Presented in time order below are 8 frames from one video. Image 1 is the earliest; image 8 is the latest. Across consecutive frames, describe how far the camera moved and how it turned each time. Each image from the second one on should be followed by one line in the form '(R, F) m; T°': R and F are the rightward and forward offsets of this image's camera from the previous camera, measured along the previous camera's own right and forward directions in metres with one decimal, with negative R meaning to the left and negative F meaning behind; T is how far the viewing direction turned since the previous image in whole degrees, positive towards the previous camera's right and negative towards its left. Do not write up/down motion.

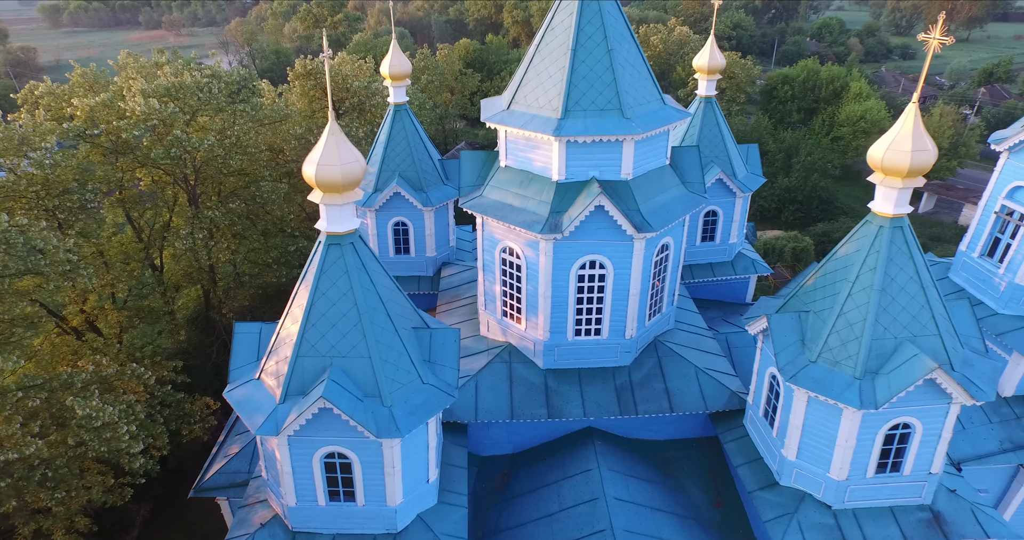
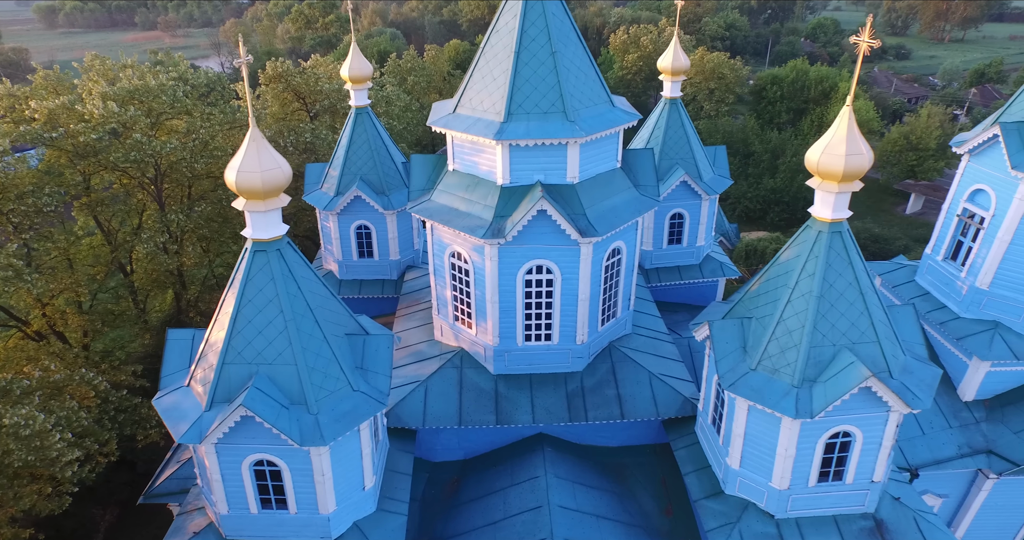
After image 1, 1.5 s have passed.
(+1.0, +0.1) m; 0°
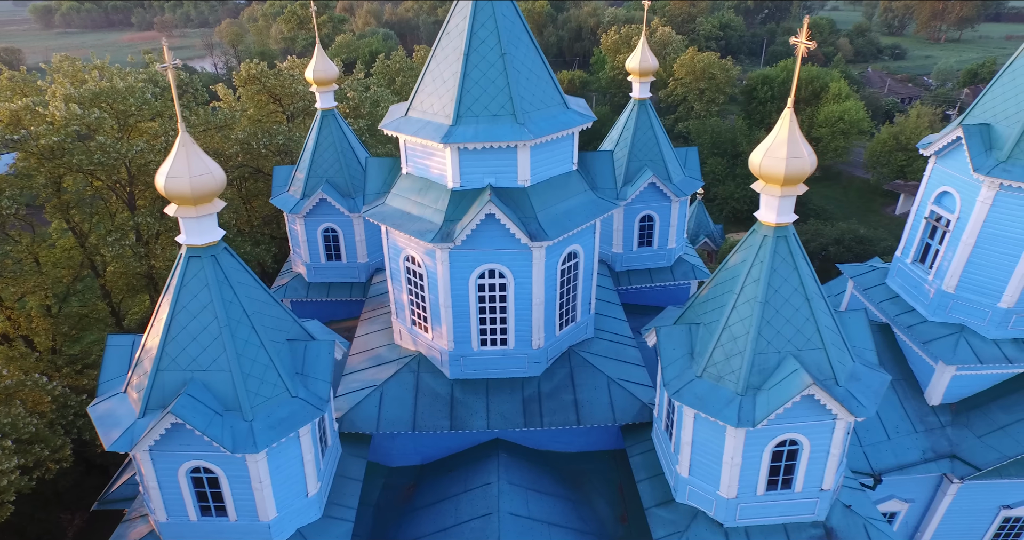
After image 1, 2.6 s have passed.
(+0.9, +0.1) m; 0°
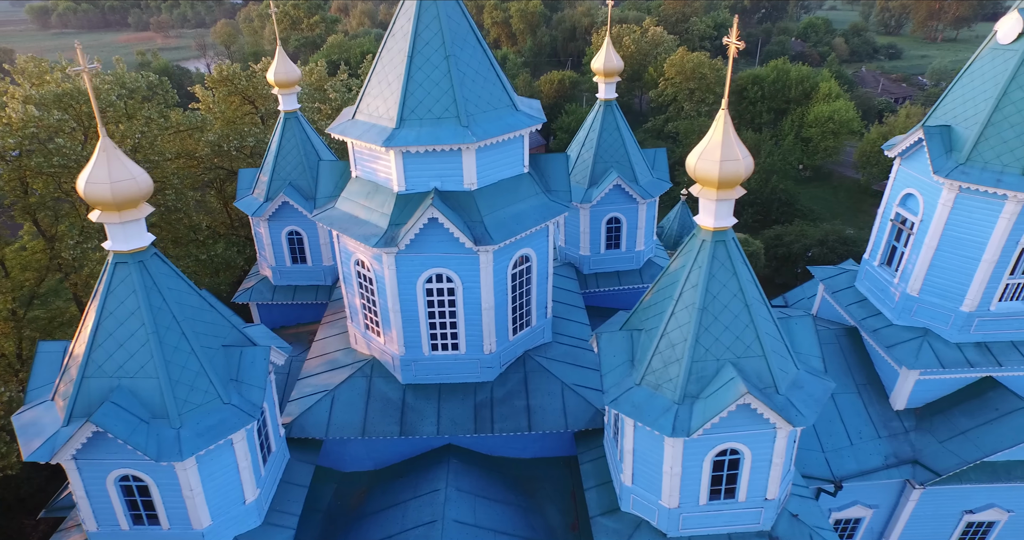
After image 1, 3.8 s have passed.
(+0.9, +0.1) m; 0°
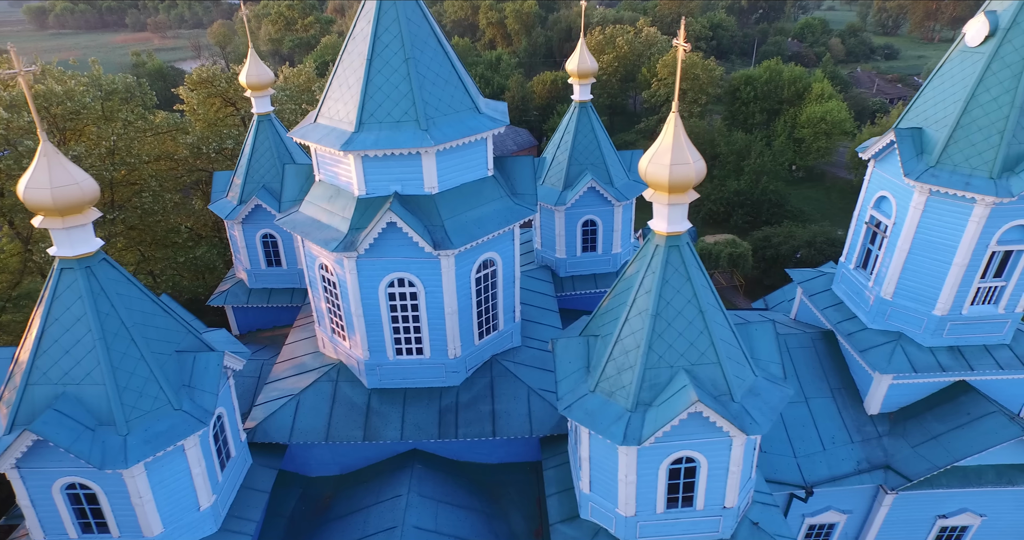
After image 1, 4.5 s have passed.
(+0.7, +0.1) m; 0°
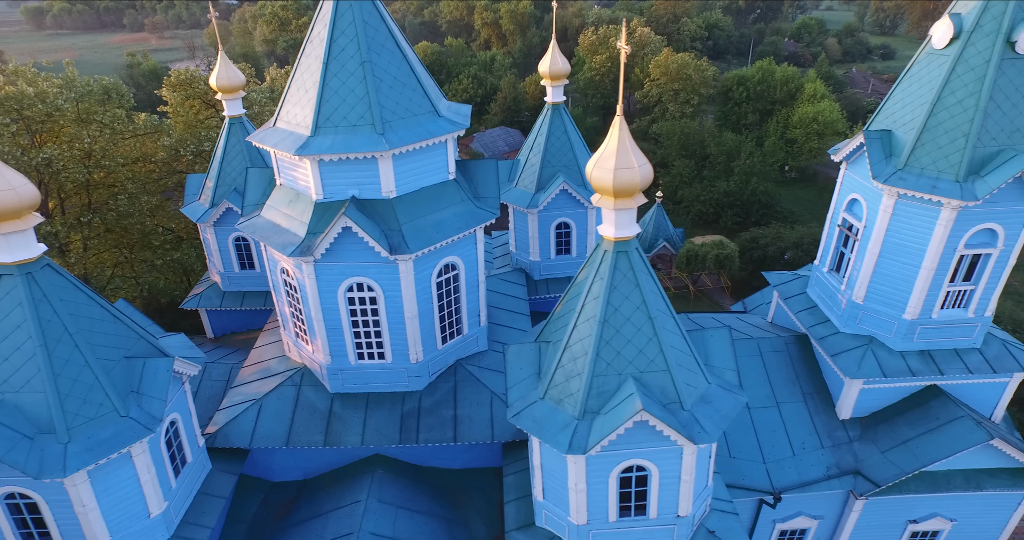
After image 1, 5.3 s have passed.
(+0.7, +0.1) m; 0°
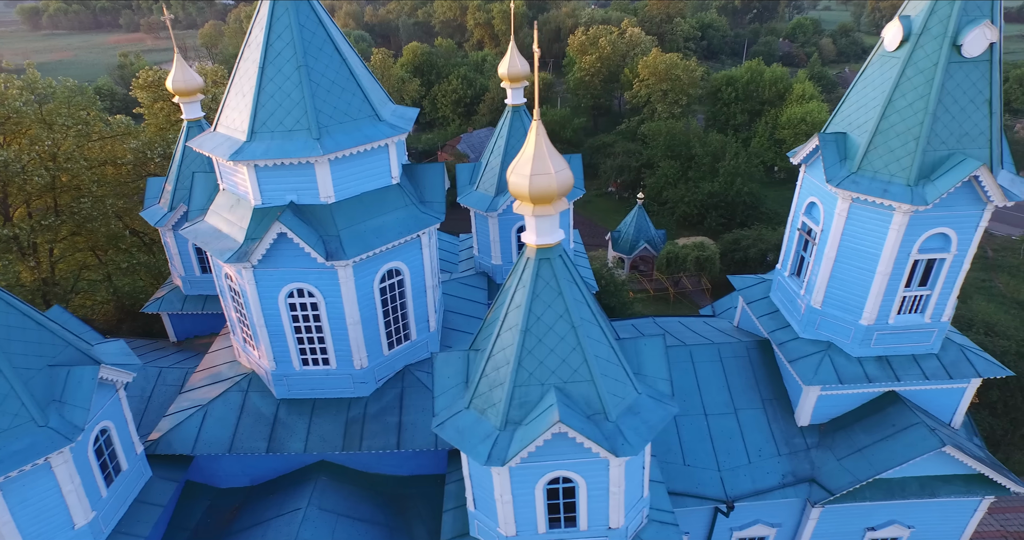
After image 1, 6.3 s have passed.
(+1.0, +0.2) m; 0°
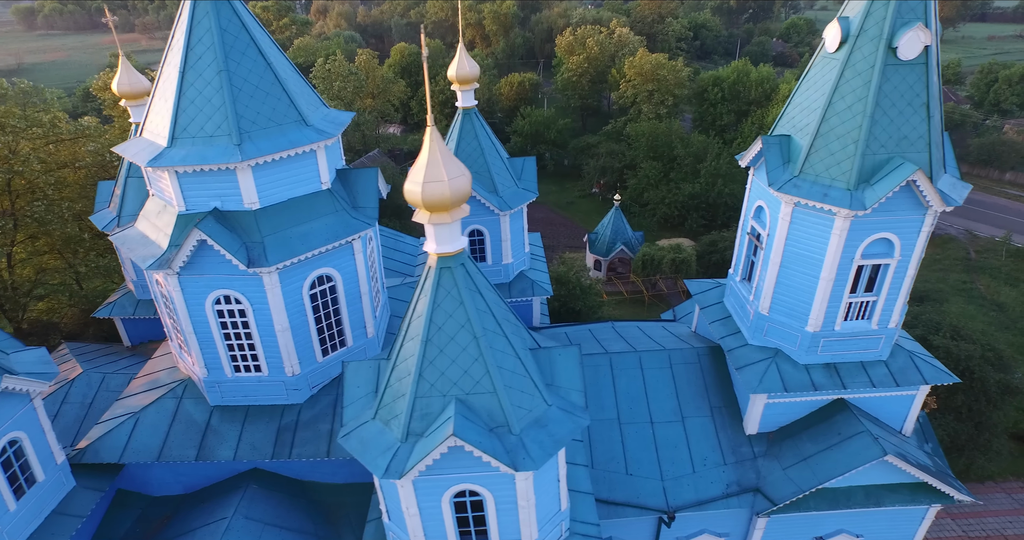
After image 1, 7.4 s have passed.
(+1.2, +0.2) m; 0°
